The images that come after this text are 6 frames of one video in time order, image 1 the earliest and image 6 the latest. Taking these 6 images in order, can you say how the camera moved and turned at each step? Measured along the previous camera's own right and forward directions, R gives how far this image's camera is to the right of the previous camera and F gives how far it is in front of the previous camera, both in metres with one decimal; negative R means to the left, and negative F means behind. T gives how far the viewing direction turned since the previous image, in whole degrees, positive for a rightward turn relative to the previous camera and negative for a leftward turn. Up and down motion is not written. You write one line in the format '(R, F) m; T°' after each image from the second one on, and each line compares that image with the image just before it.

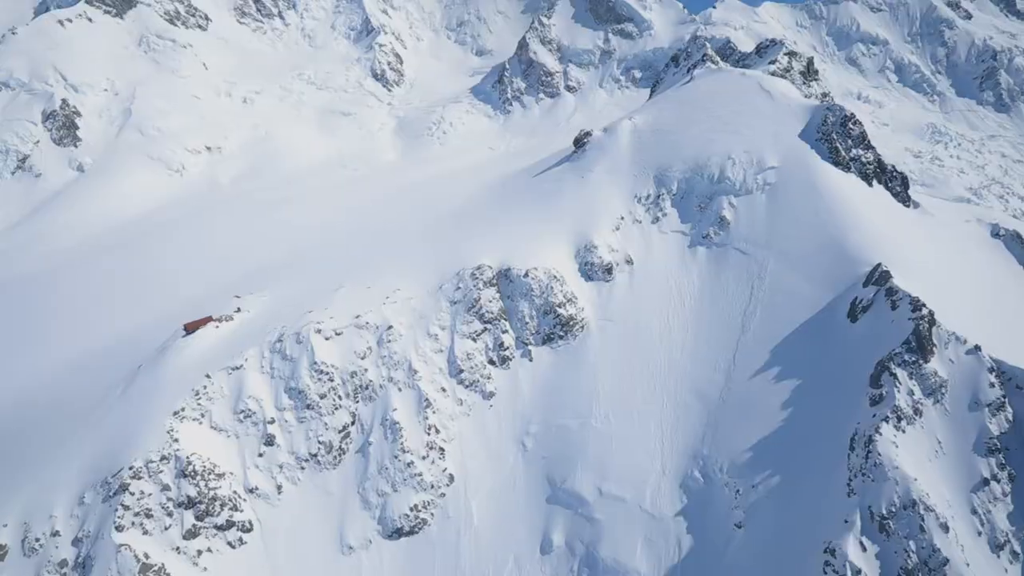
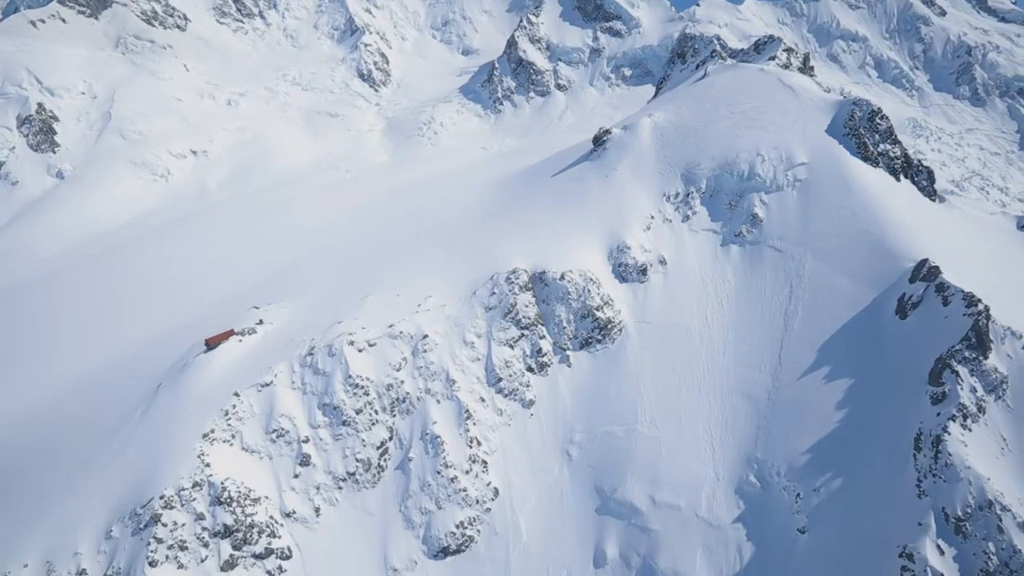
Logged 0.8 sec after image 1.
(-5.5, +1.9) m; +2°
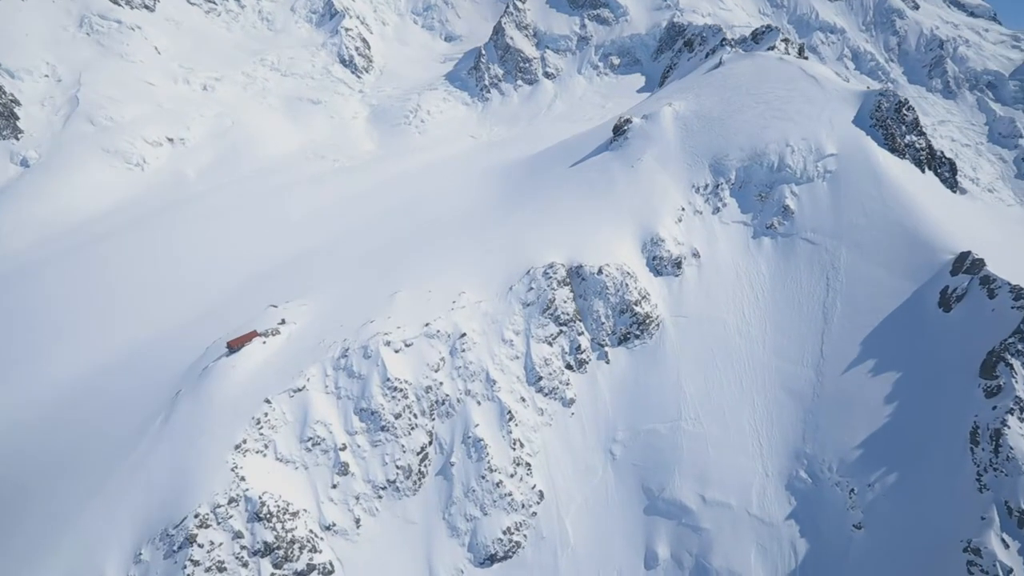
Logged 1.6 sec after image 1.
(-6.1, +2.1) m; +3°
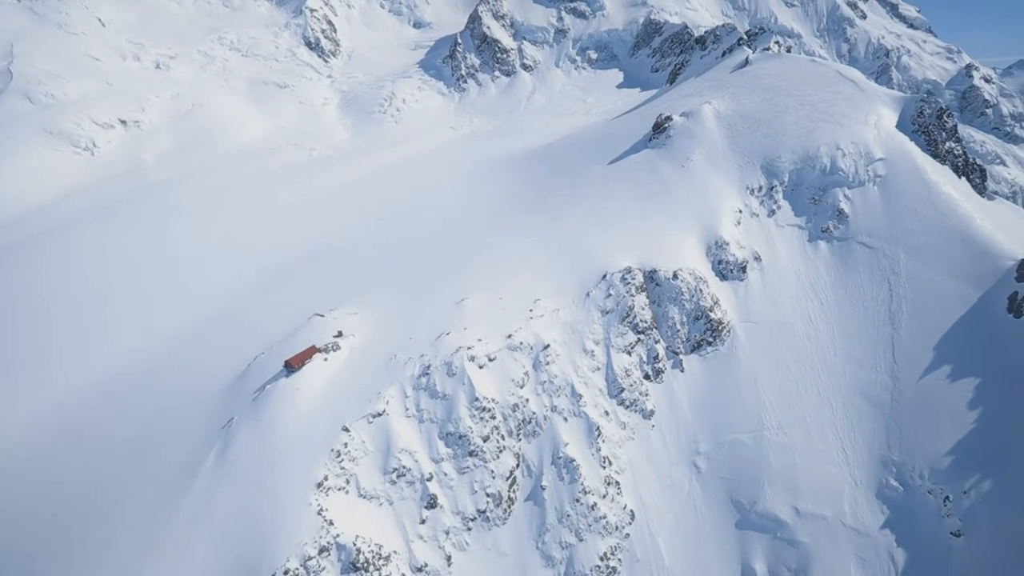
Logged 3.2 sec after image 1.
(-11.6, +3.9) m; +6°
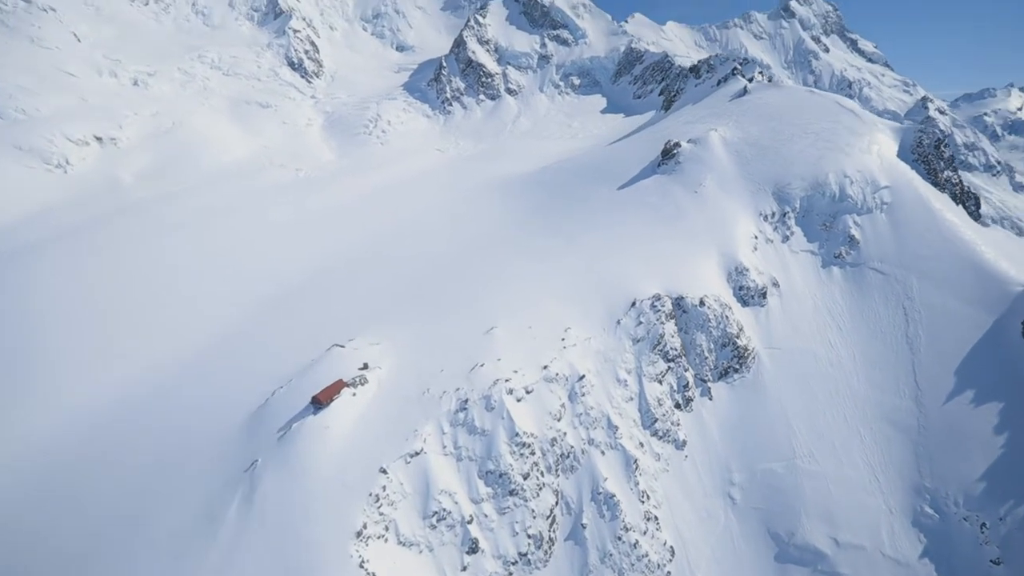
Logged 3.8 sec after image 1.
(-5.0, +1.4) m; +3°
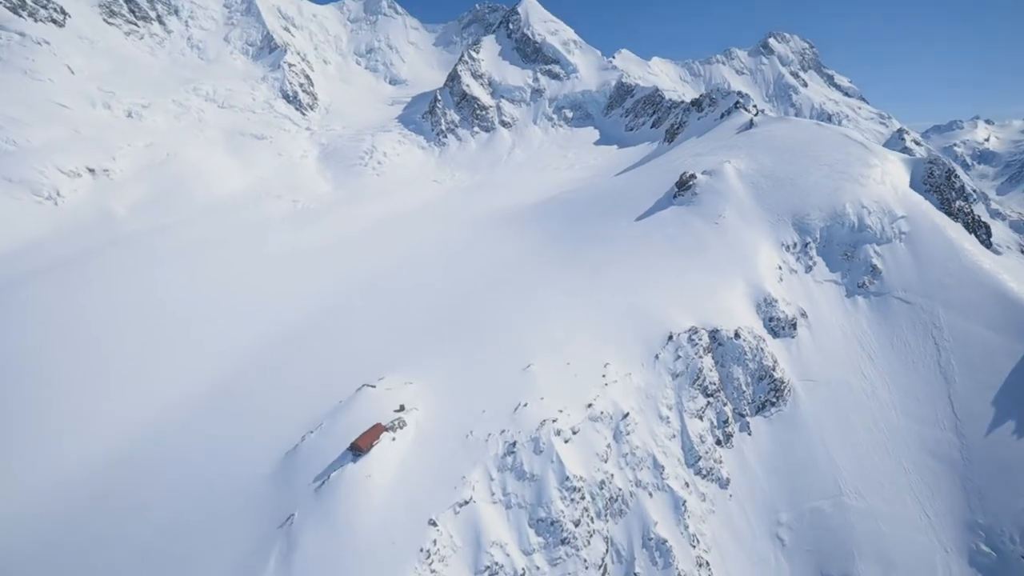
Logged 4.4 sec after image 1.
(-4.4, +1.2) m; +2°
